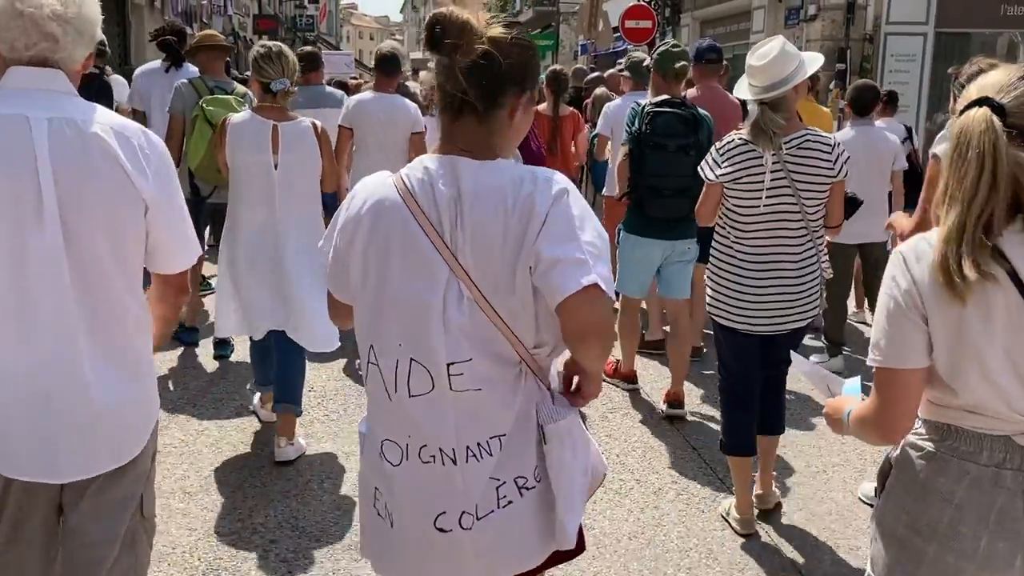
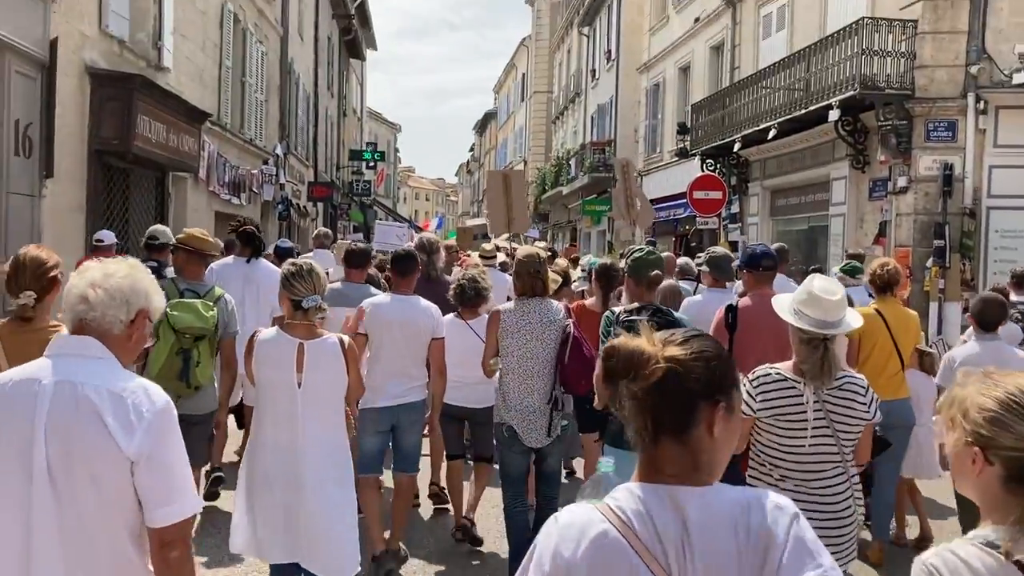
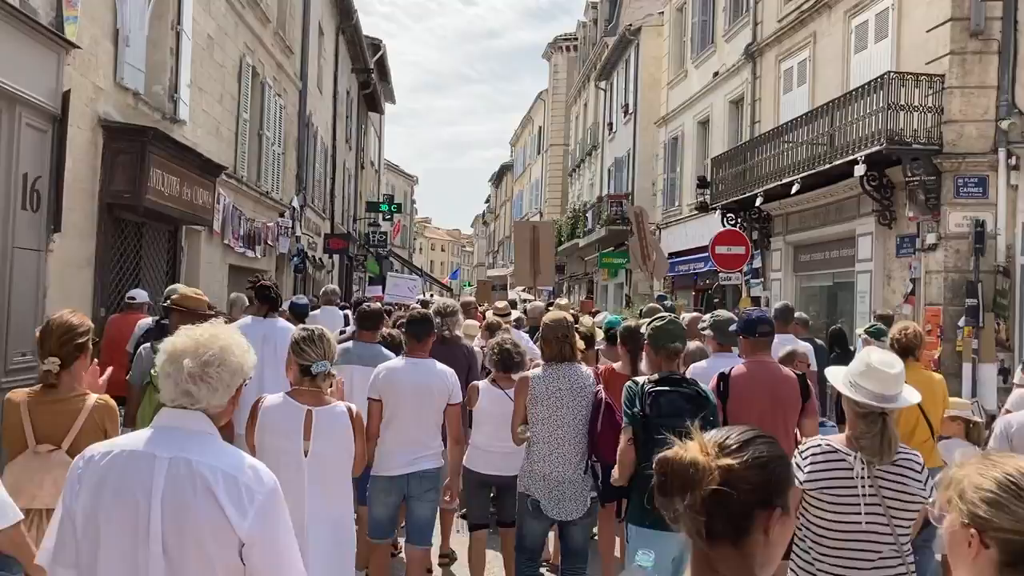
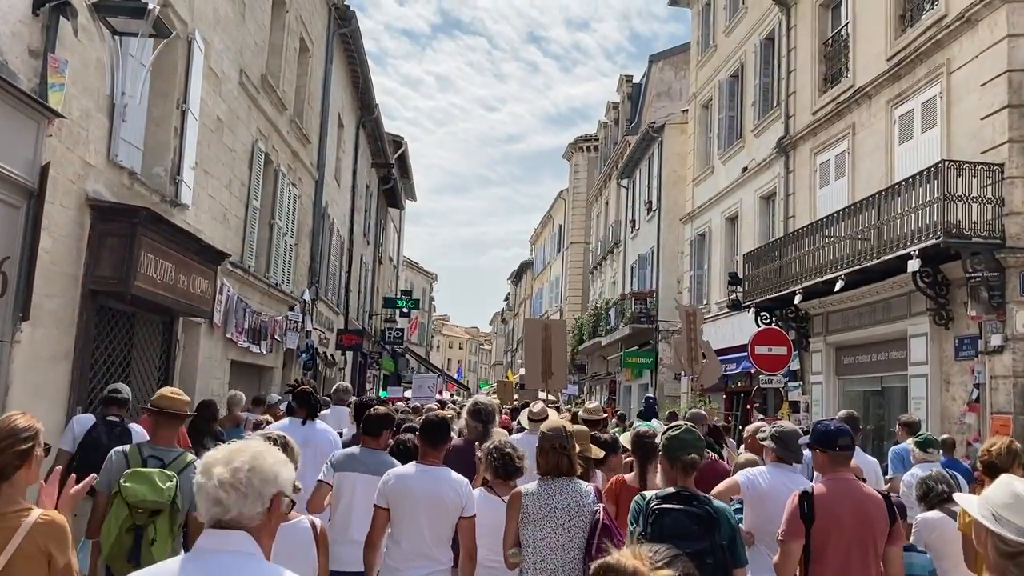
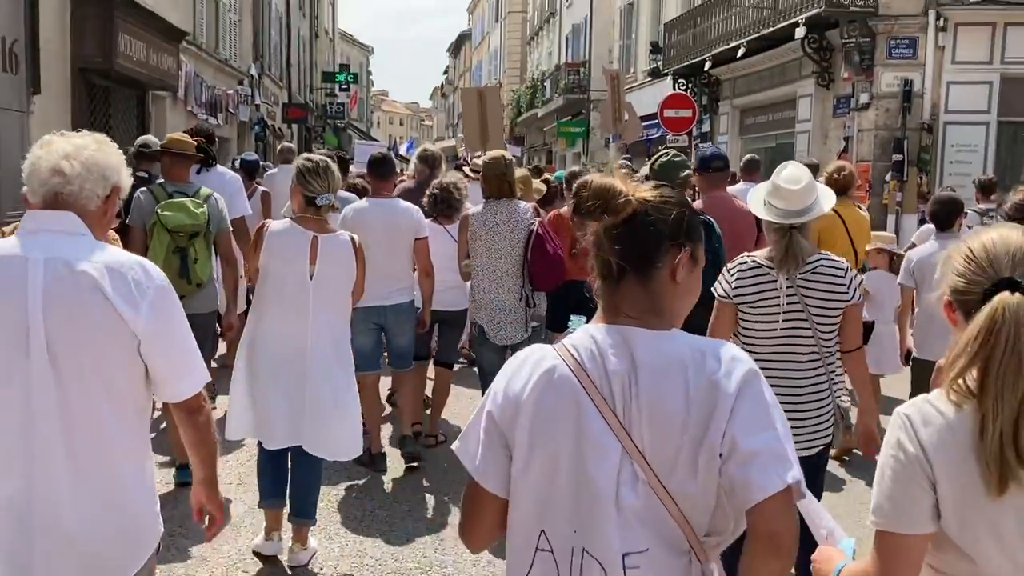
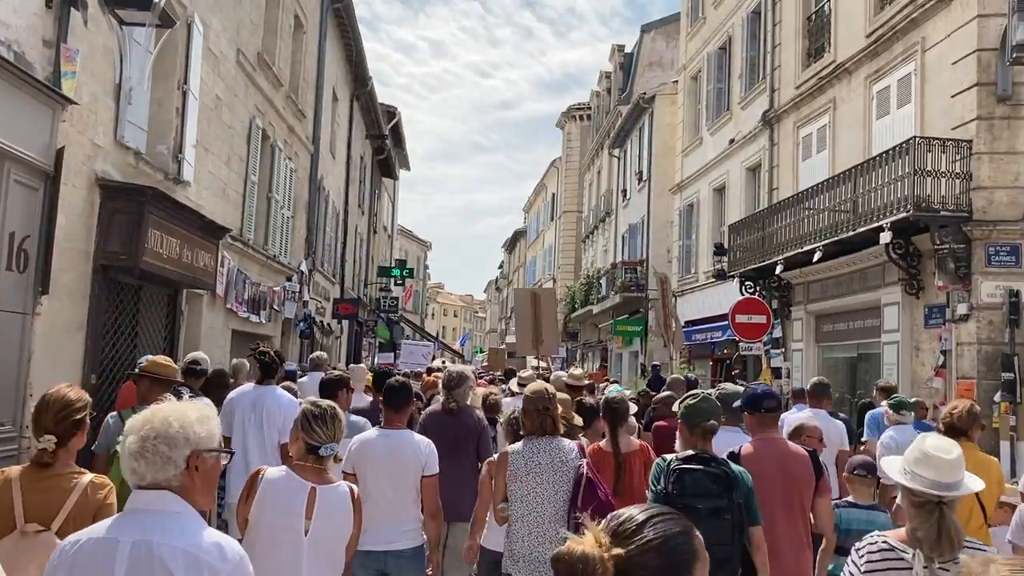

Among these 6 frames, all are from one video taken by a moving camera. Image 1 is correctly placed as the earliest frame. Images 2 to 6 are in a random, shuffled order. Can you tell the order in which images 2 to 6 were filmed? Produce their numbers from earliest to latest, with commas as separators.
5, 2, 3, 6, 4
